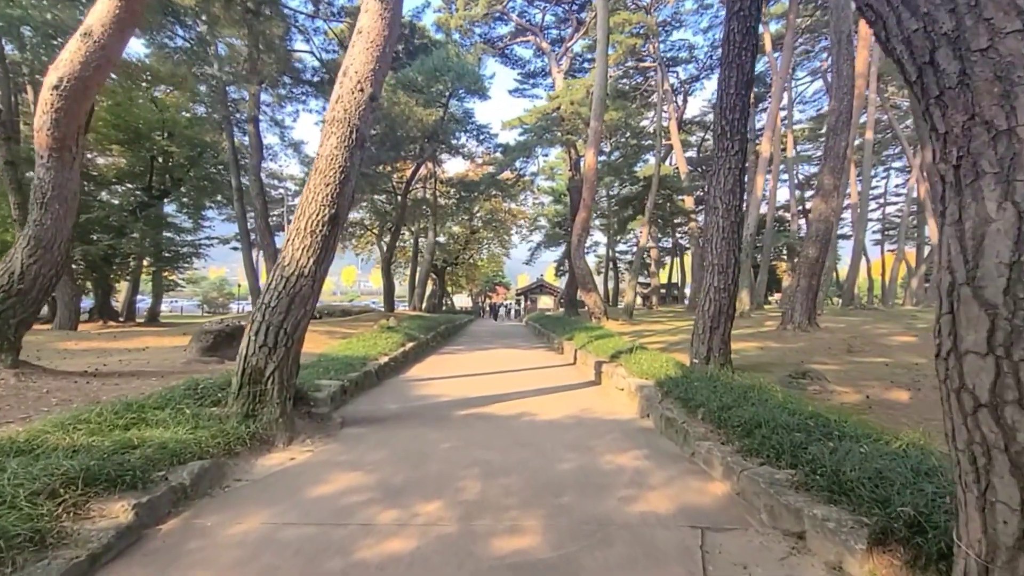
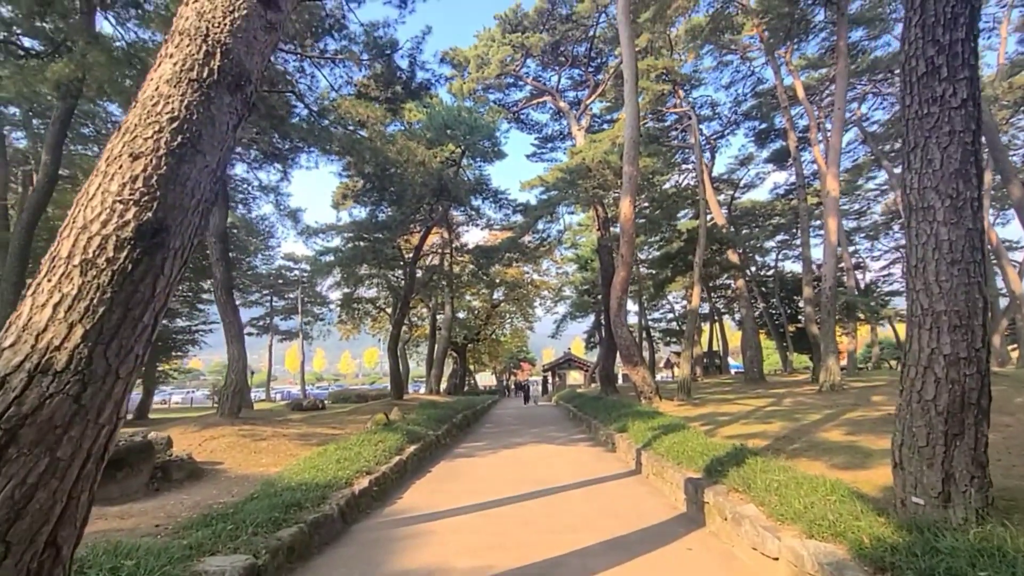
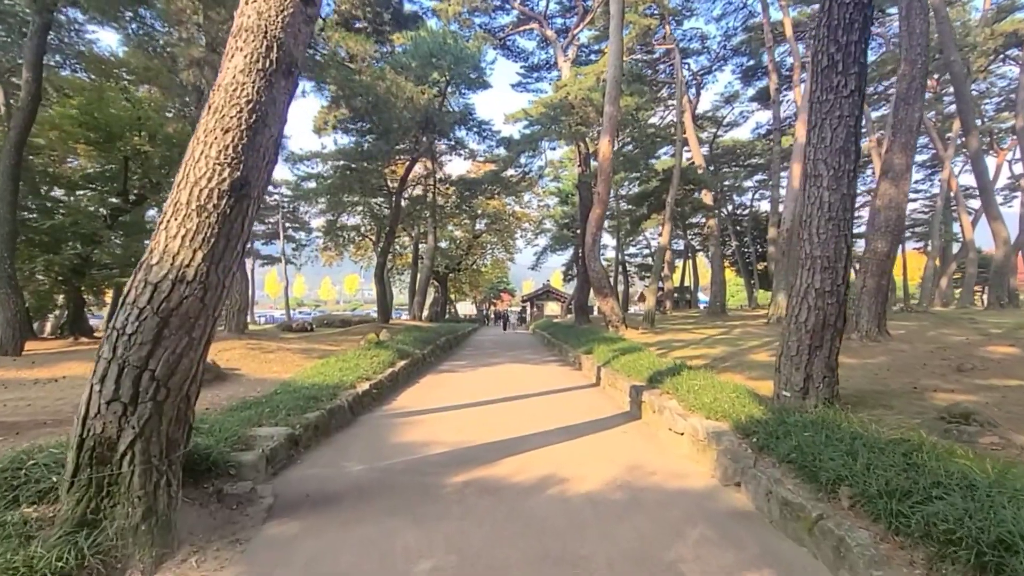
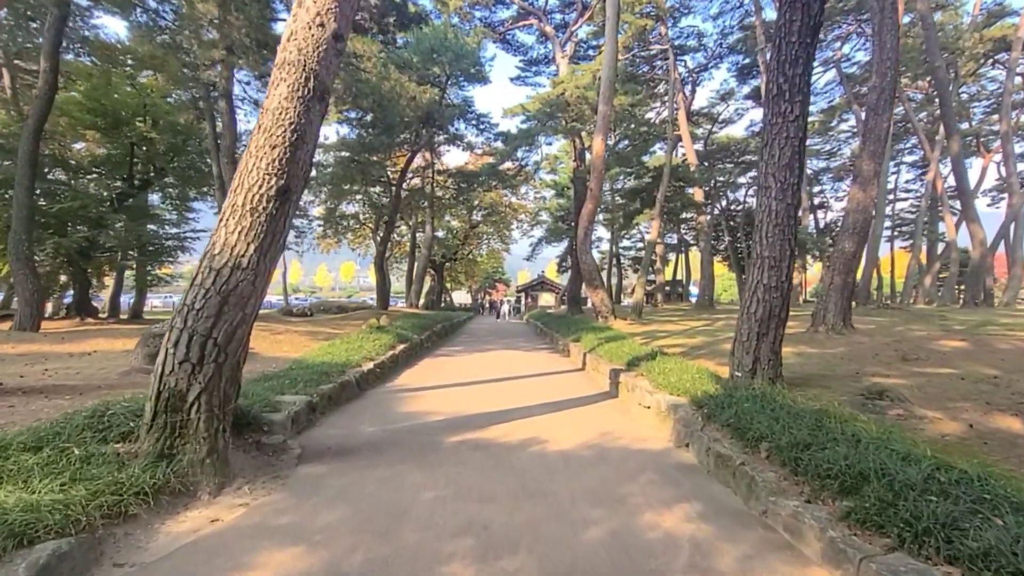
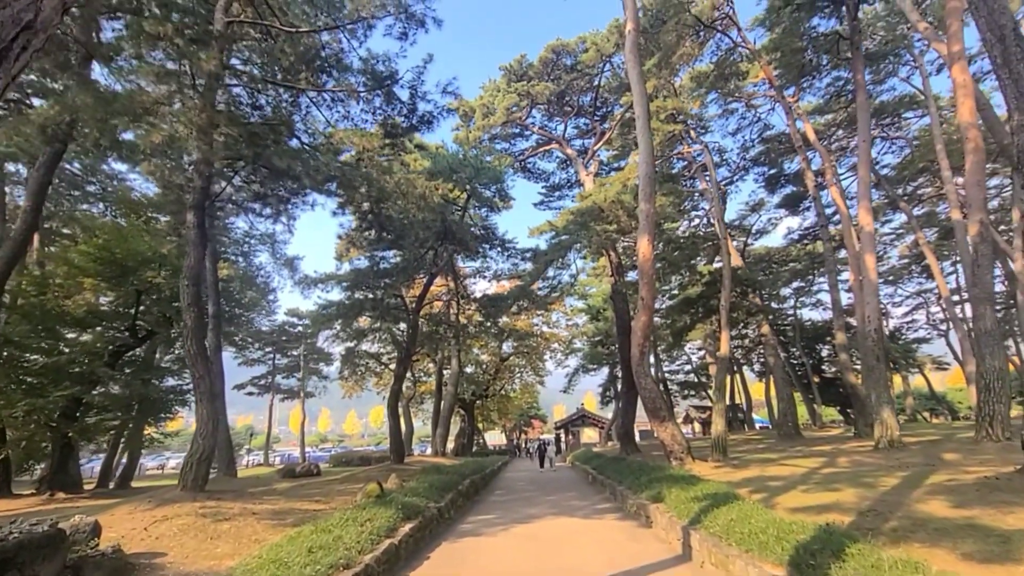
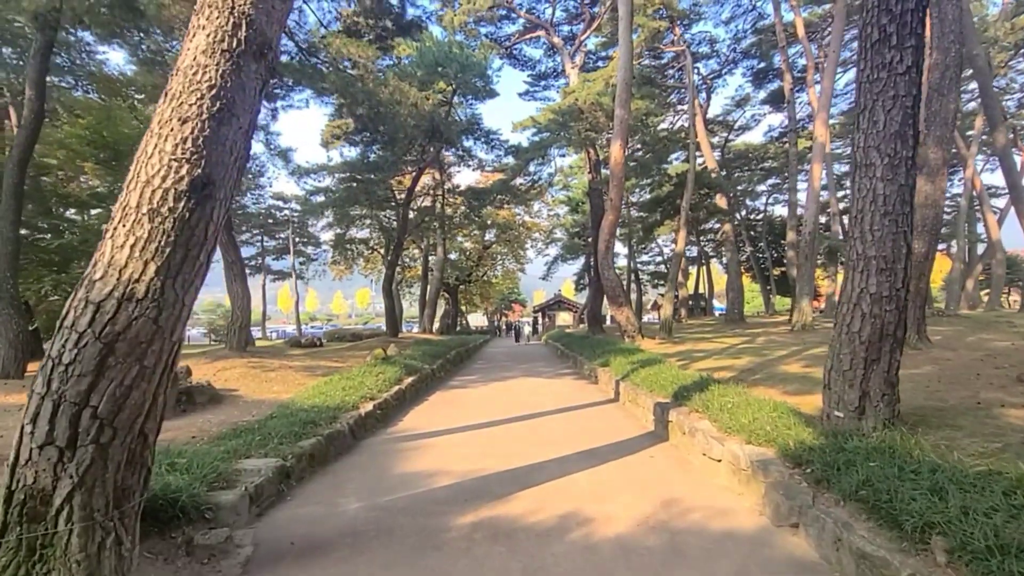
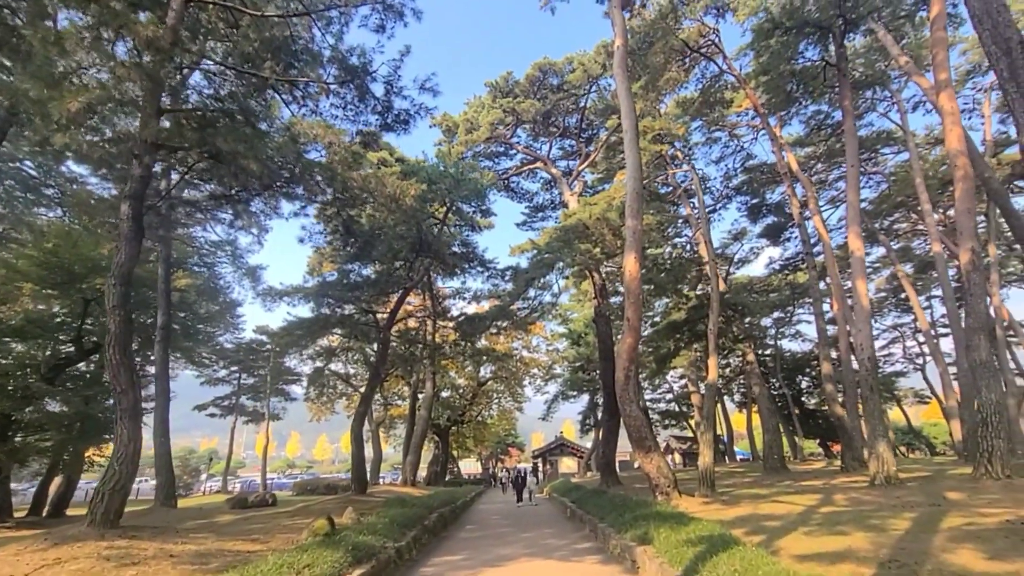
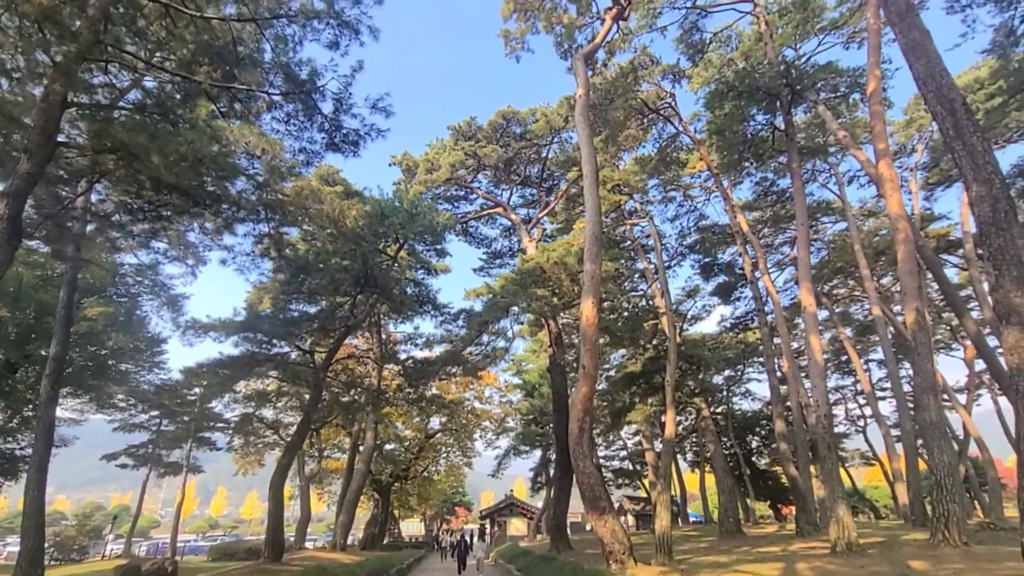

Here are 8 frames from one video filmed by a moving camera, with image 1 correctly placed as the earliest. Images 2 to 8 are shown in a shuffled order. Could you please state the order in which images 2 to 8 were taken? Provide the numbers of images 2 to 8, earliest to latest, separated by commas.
4, 3, 6, 2, 5, 7, 8
